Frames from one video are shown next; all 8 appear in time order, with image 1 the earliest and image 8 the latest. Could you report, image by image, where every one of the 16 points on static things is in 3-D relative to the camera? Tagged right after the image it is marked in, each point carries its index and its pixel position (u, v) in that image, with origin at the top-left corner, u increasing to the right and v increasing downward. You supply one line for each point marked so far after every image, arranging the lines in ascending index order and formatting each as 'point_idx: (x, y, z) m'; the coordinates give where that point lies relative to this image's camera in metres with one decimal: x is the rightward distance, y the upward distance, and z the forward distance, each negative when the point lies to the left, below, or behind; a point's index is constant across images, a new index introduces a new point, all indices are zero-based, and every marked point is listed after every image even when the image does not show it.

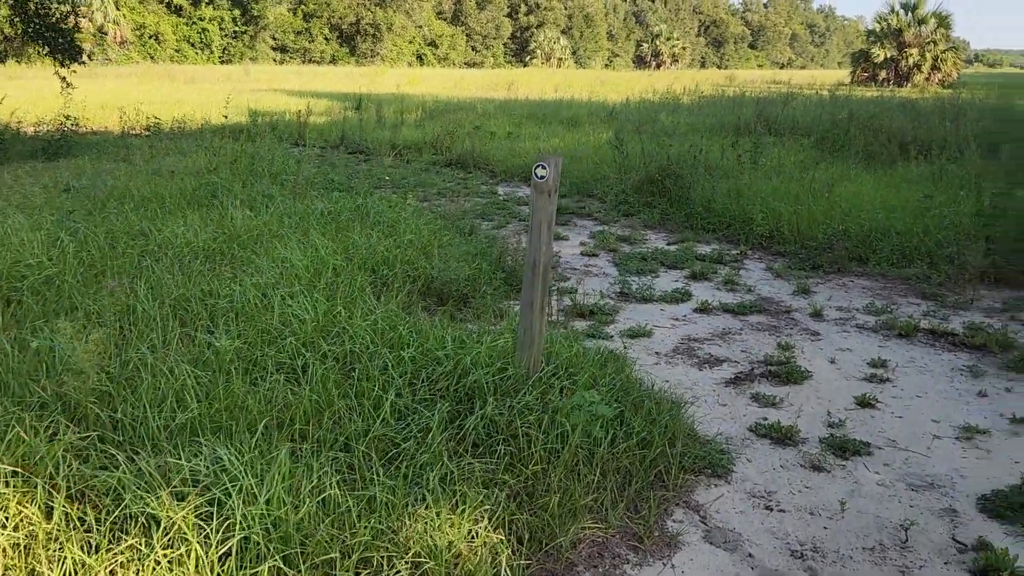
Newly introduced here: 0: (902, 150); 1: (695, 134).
0: (+4.1, +1.5, +8.5) m
1: (+1.9, +1.6, +8.7) m
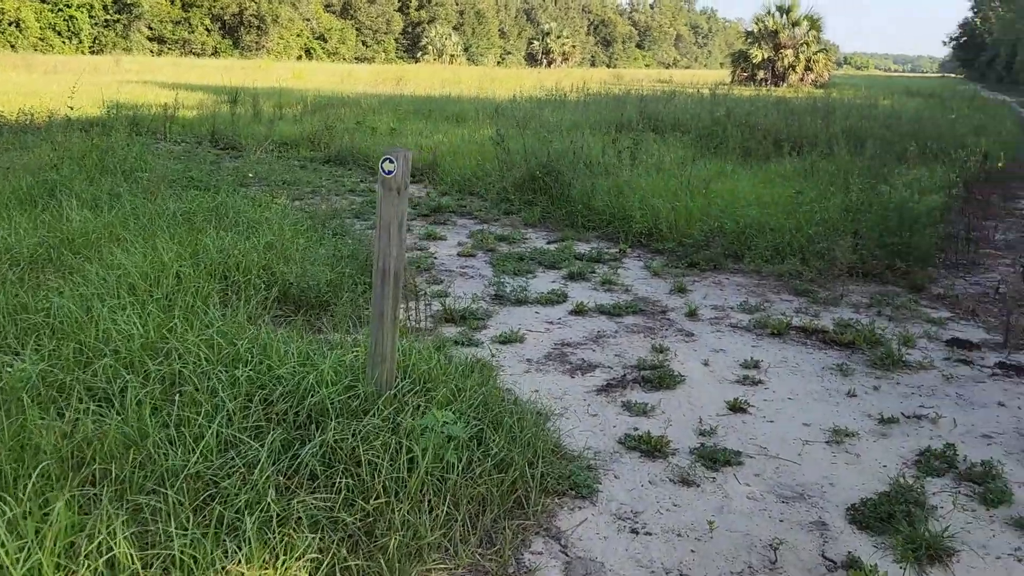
0: (+2.8, +1.5, +8.7) m
1: (+0.7, +1.6, +8.6) m
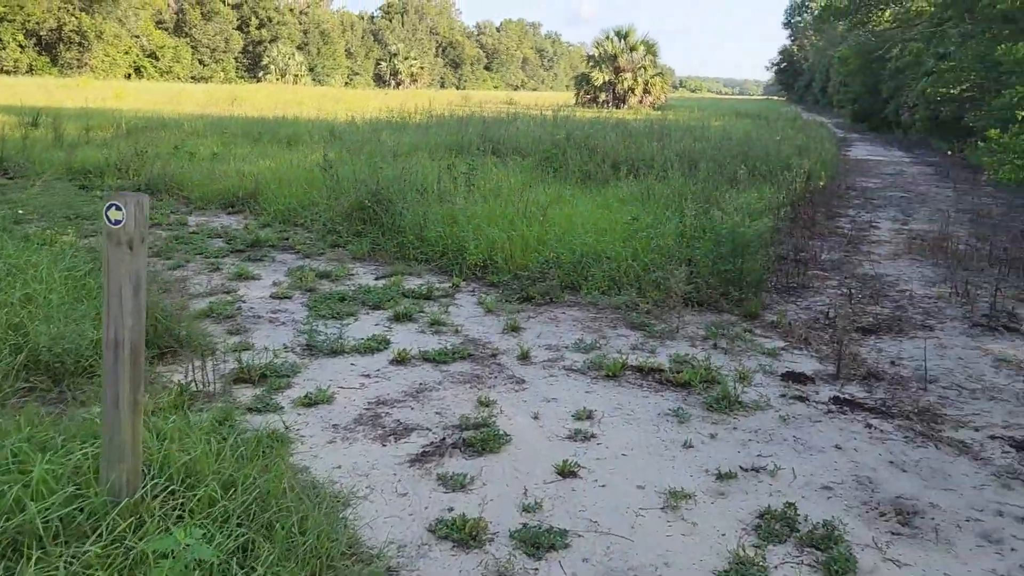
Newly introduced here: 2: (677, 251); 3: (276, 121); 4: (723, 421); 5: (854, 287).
0: (+1.1, +1.3, +8.7) m
1: (-1.0, +1.3, +8.2) m
2: (+1.0, +0.2, +5.0) m
3: (-4.1, +2.9, +14.3) m
4: (+0.8, -0.5, +3.0) m
5: (+2.1, 0.0, +5.1) m
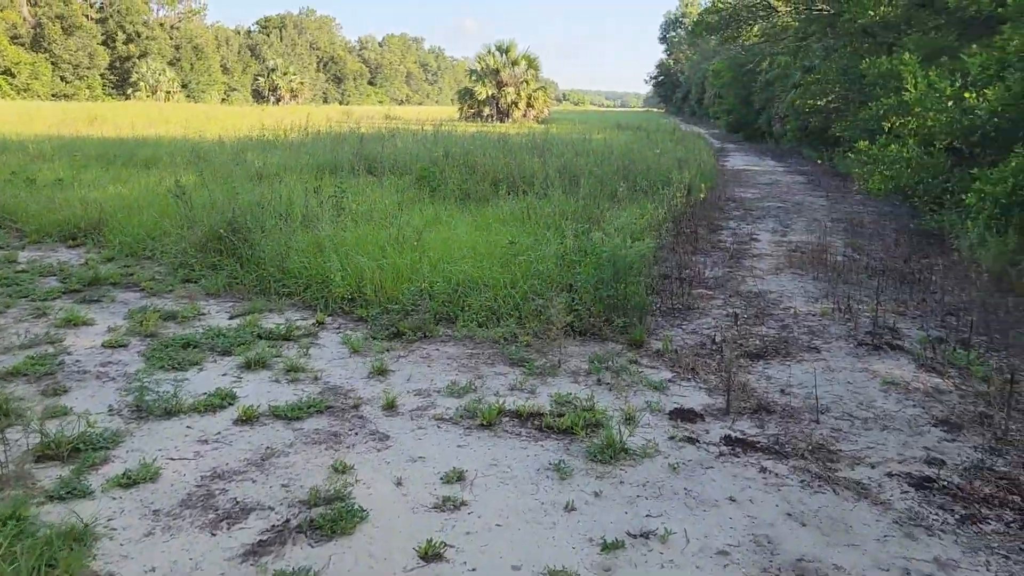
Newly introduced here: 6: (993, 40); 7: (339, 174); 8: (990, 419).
0: (-0.2, +1.1, +8.4) m
1: (-2.2, +1.0, +7.7) m
2: (+0.3, +0.1, +4.8) m
3: (-6.1, +2.4, +13.3) m
4: (+0.3, -0.6, +2.7) m
5: (+1.4, -0.1, +5.0) m
6: (+3.5, +1.8, +5.9) m
7: (-1.9, +1.2, +9.0) m
8: (+1.8, -0.5, +3.1) m
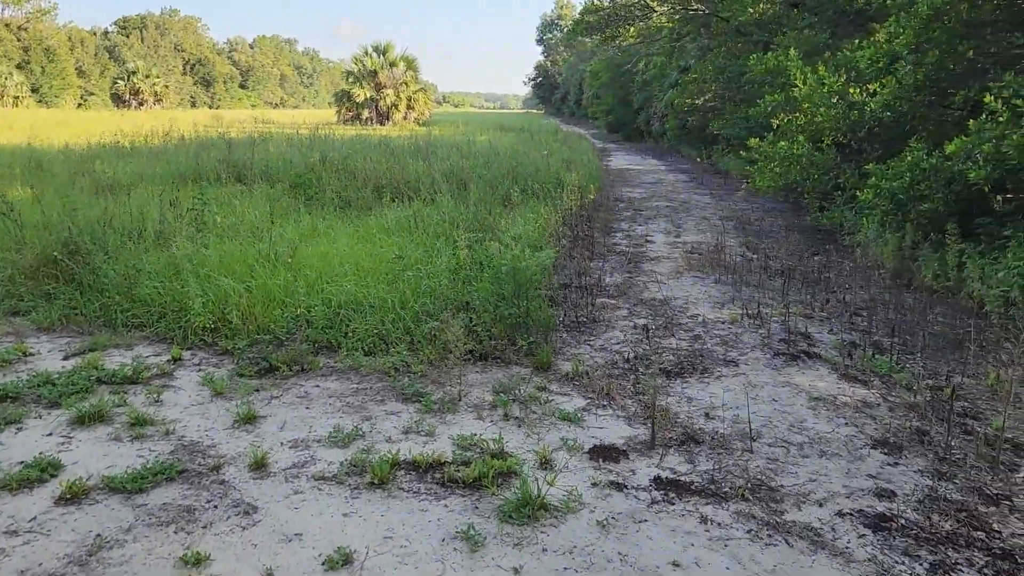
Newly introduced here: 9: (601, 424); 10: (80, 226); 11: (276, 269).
0: (-1.3, +0.9, +7.9) m
1: (-3.2, +0.8, +6.9) m
2: (-0.3, 0.0, +4.3) m
3: (-7.9, +2.0, +11.9) m
4: (0.0, -0.7, +2.3) m
5: (+0.8, -0.2, +4.7) m
6: (+2.6, +1.8, +5.9) m
7: (-3.1, +1.0, +8.2) m
8: (+1.5, -0.5, +2.9) m
9: (+0.3, -0.5, +3.1) m
10: (-2.8, +0.4, +5.3) m
11: (-1.4, +0.1, +4.8) m
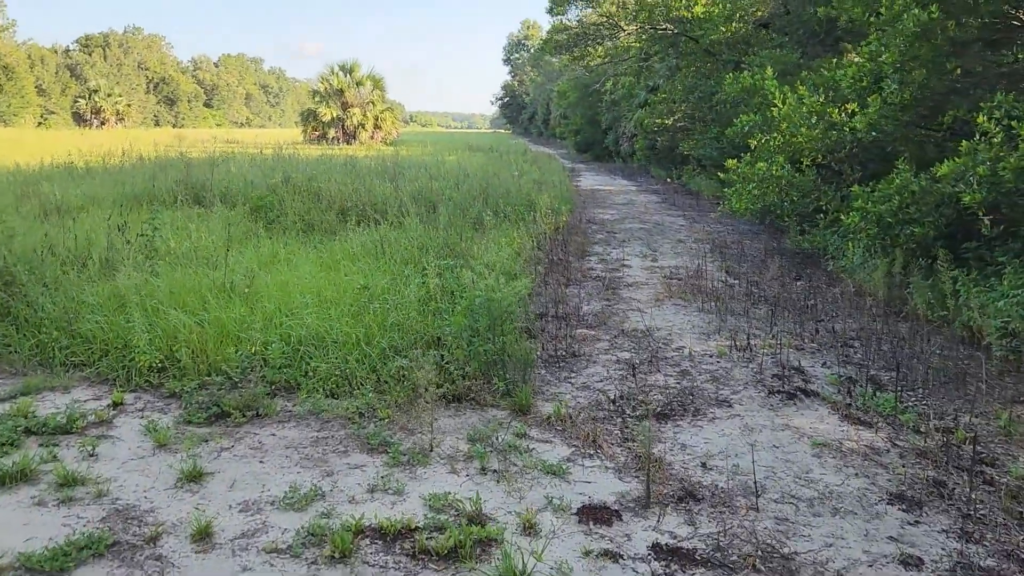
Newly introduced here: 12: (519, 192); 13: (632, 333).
0: (-1.6, +0.7, +7.5) m
1: (-3.4, +0.6, +6.5) m
2: (-0.4, -0.2, +4.0) m
3: (-8.3, +1.6, +11.4) m
4: (0.0, -0.8, +1.9) m
5: (+0.6, -0.3, +4.4) m
6: (+2.4, +1.6, +5.7) m
7: (-3.4, +0.8, +7.8) m
8: (+1.4, -0.6, +2.7) m
9: (+0.3, -0.6, +2.8) m
10: (-3.0, +0.2, +4.9) m
11: (-1.5, -0.1, +4.5) m
12: (+0.1, +1.2, +9.9) m
13: (+0.7, -0.3, +4.7) m
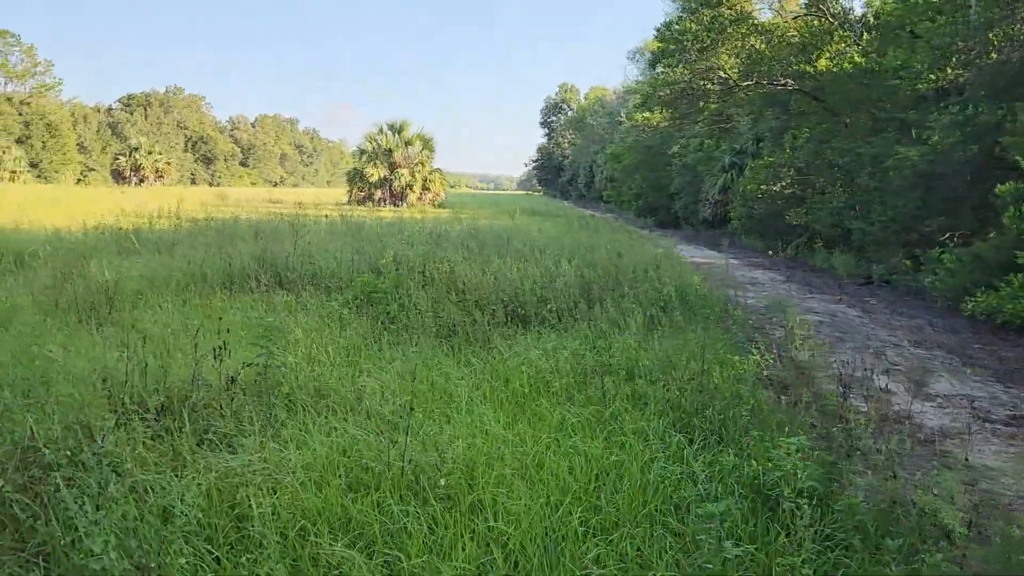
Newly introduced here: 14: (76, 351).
0: (-0.2, -0.2, +5.6) m
1: (-2.1, -0.1, +4.6) m
2: (+0.8, -0.8, +2.0) m
3: (-6.8, +0.6, +9.7) m
4: (+1.2, -1.3, -0.1) m
5: (+1.9, -1.0, +2.3) m
6: (+3.8, +0.9, +3.7) m
7: (-2.0, 0.0, +5.9) m
8: (+2.6, -1.2, +0.5) m
9: (+1.5, -1.2, +0.7) m
10: (-1.7, -0.4, +3.0) m
11: (-0.2, -0.7, +2.5) m
12: (+1.5, +0.1, +7.9) m
13: (+2.0, -0.9, +2.6) m
14: (-2.0, -0.3, +3.6) m
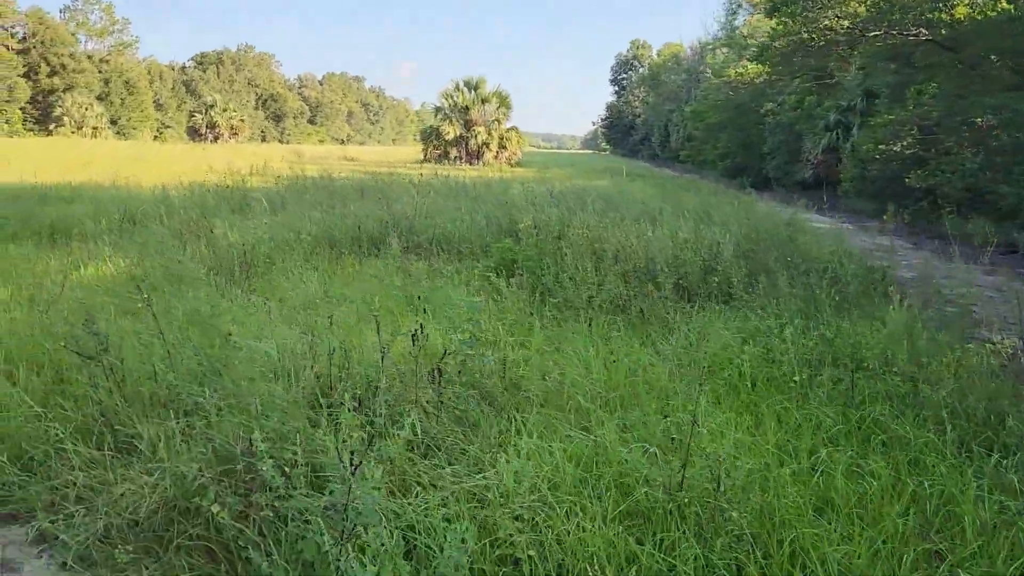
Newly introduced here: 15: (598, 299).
0: (+0.9, 0.0, +5.0) m
1: (-1.1, 0.0, +4.1) m
2: (+1.6, -0.8, +1.3) m
3: (-5.5, +1.1, +9.5) m
4: (+1.8, -1.4, -0.7) m
5: (+2.7, -1.0, +1.6) m
6: (+4.7, +0.9, +2.8) m
7: (-0.9, +0.2, +5.4) m
8: (+3.3, -1.3, -0.2) m
9: (+2.1, -1.2, +0.1) m
10: (-0.8, -0.3, +2.5) m
11: (+0.5, -0.6, +1.9) m
12: (+2.8, +0.4, +7.2) m
13: (+2.8, -0.9, +1.9) m
14: (-1.1, -0.2, +3.2) m
15: (+0.5, -0.1, +4.6) m
